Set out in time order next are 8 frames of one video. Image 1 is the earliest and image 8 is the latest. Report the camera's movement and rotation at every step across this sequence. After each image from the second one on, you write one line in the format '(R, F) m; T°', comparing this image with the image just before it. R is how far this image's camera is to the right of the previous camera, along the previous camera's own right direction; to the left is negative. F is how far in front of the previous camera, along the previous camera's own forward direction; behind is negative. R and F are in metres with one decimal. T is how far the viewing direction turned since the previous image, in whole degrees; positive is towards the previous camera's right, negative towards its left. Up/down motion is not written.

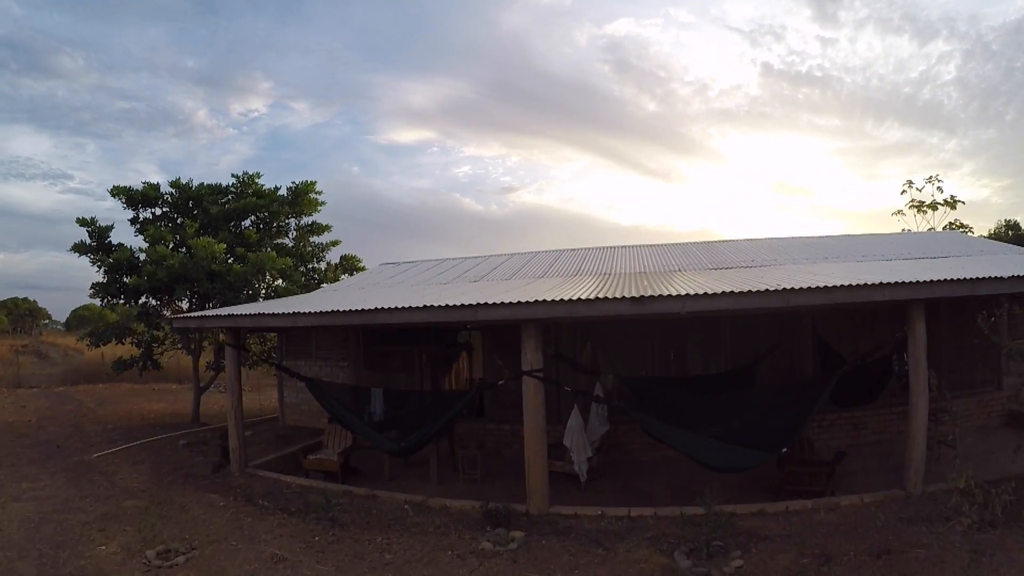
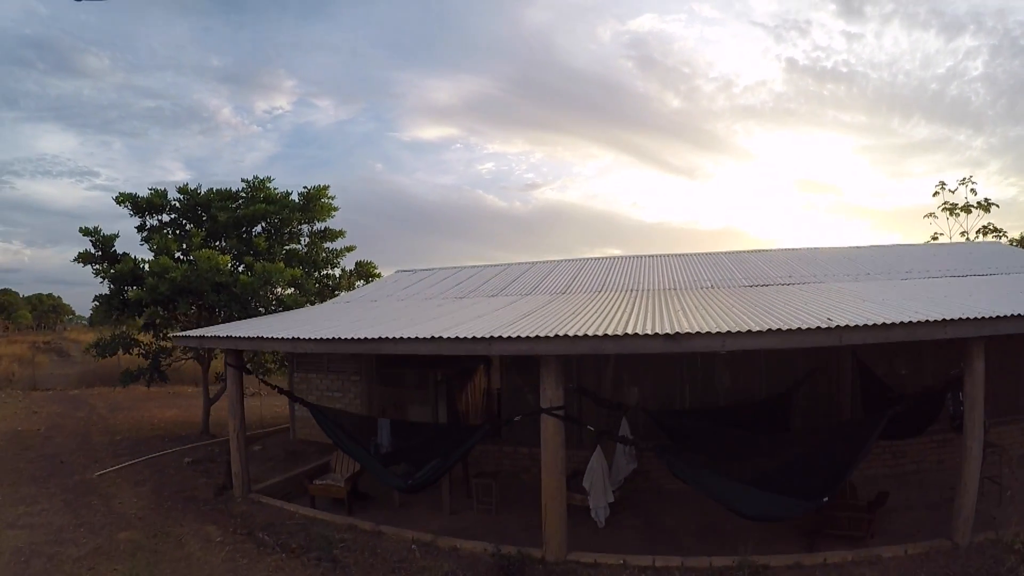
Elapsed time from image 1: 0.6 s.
(0.0, +0.6) m; -2°
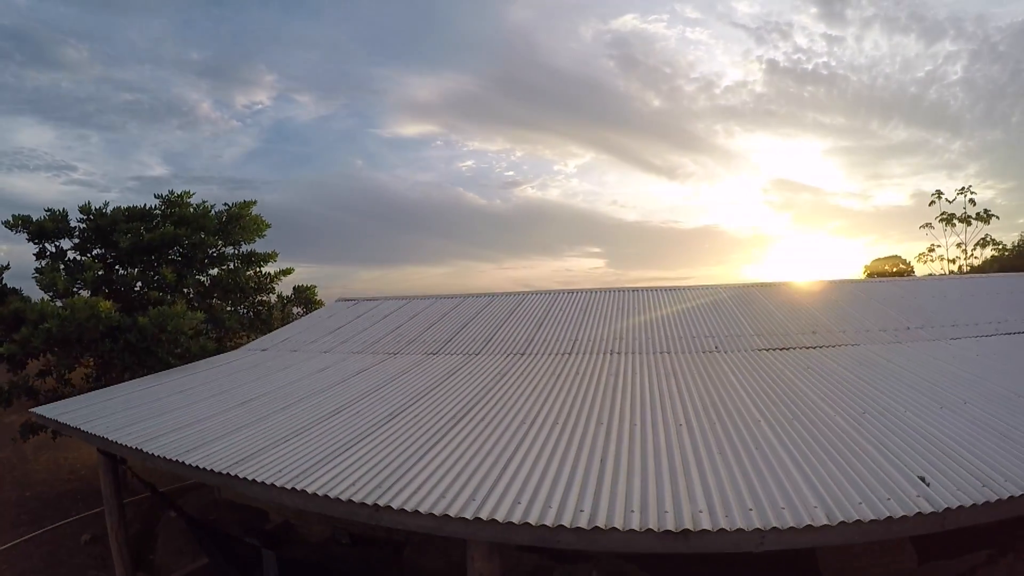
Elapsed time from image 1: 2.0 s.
(+0.5, +2.0) m; +2°
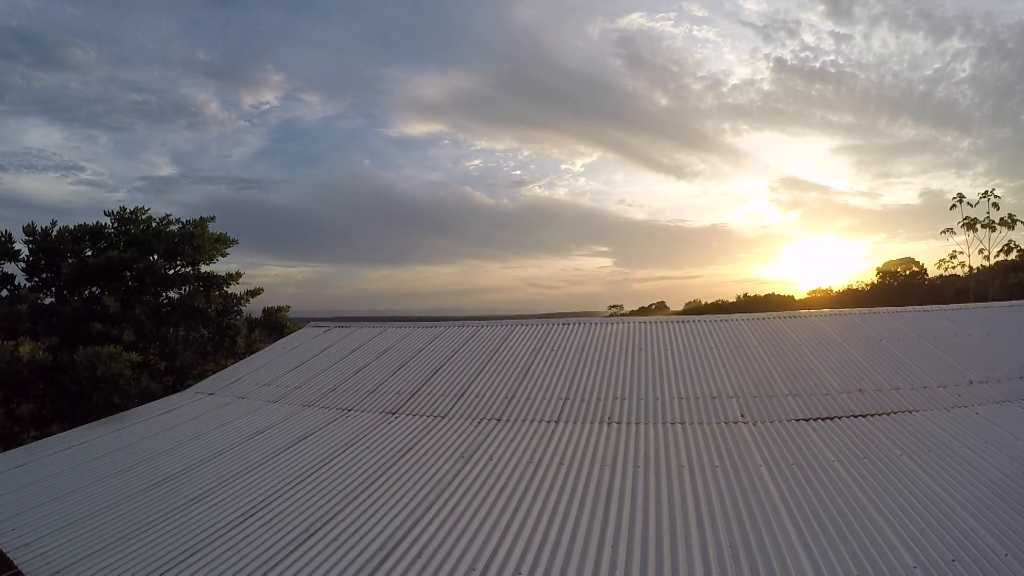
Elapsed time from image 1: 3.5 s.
(+0.3, +1.4) m; -1°
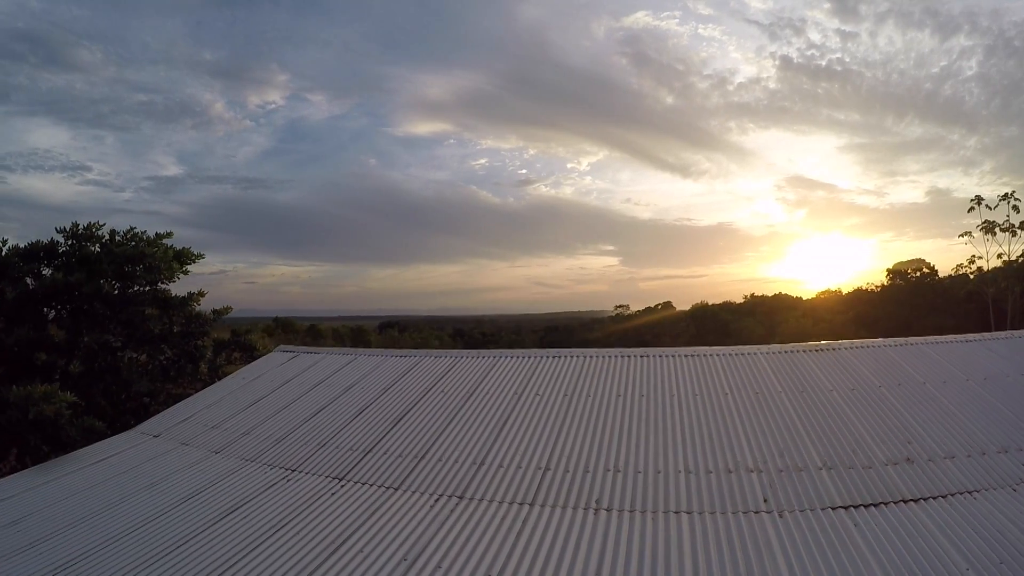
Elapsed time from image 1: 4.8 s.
(+0.3, +1.1) m; 0°
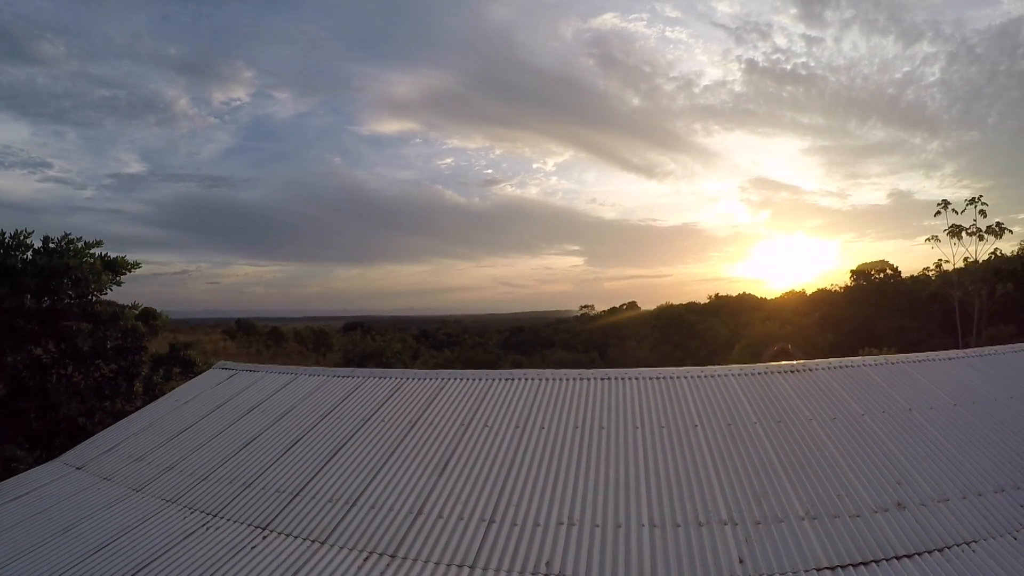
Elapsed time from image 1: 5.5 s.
(+0.2, +0.9) m; +3°
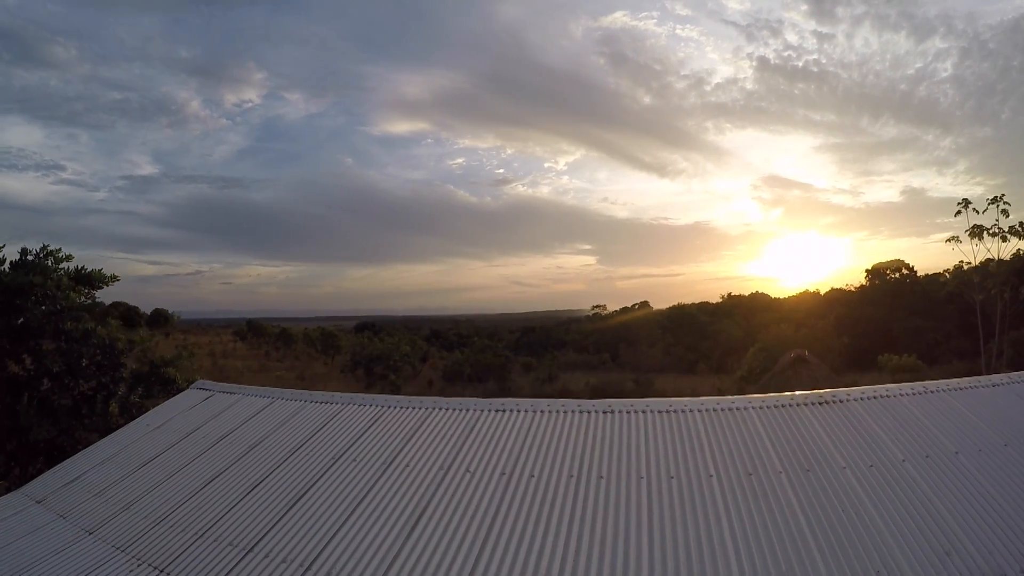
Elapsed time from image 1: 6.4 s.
(+0.3, +0.9) m; -1°
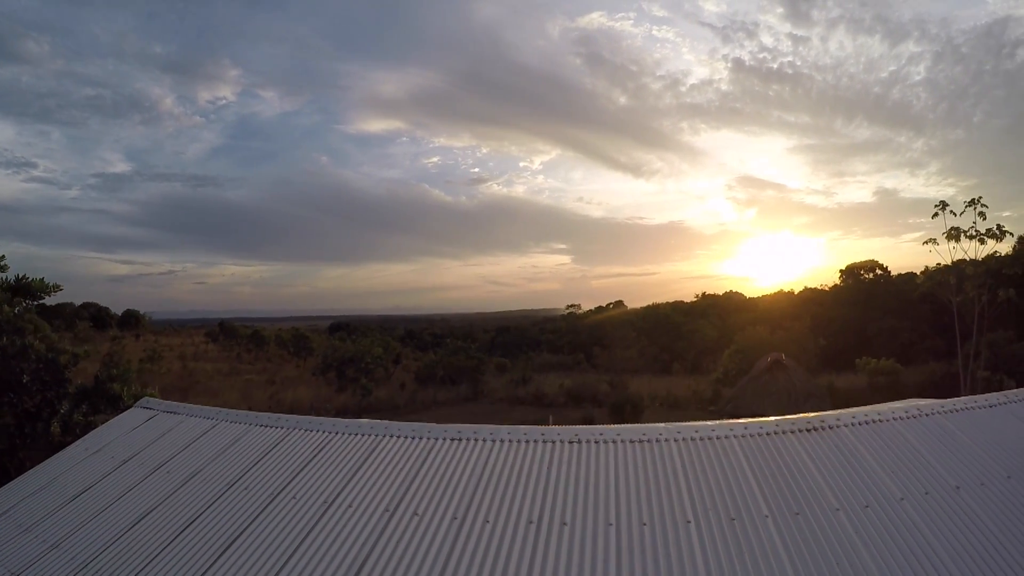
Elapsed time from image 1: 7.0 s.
(+0.3, +1.0) m; +2°
